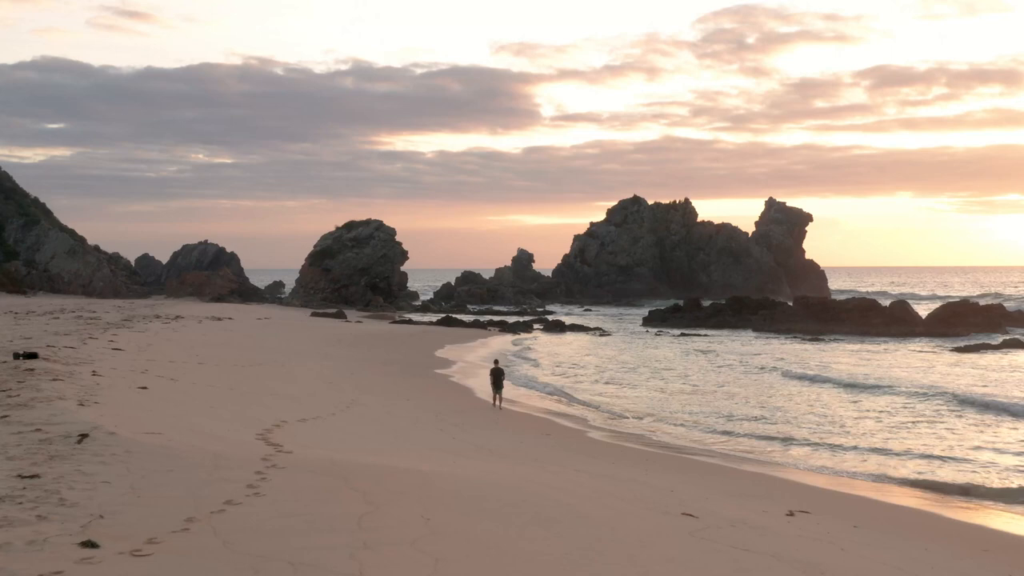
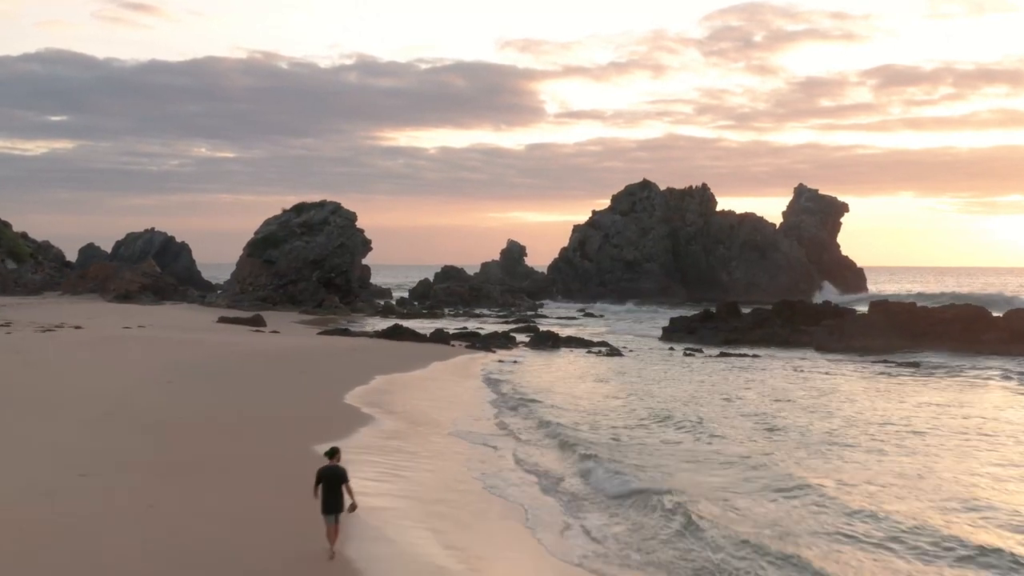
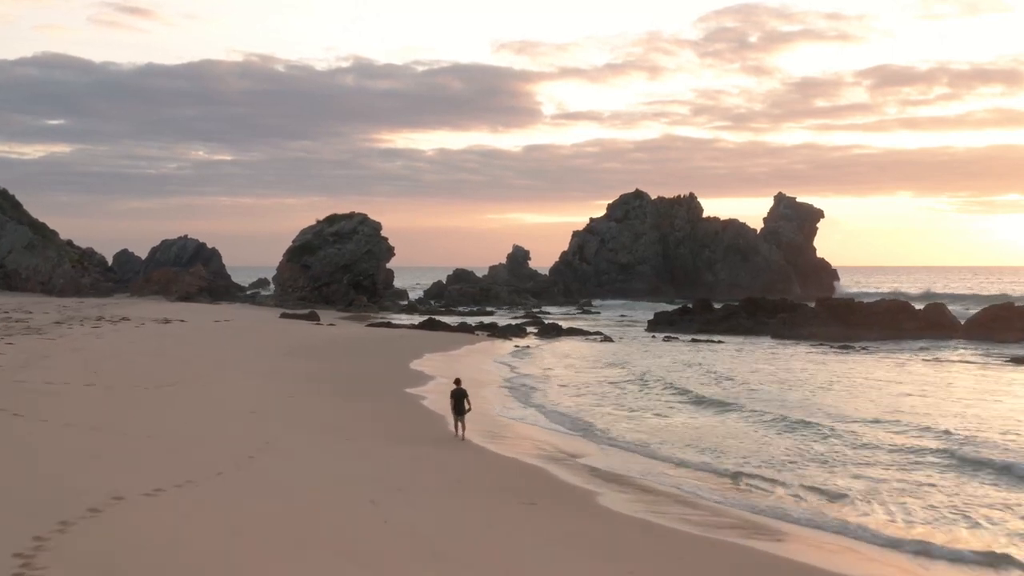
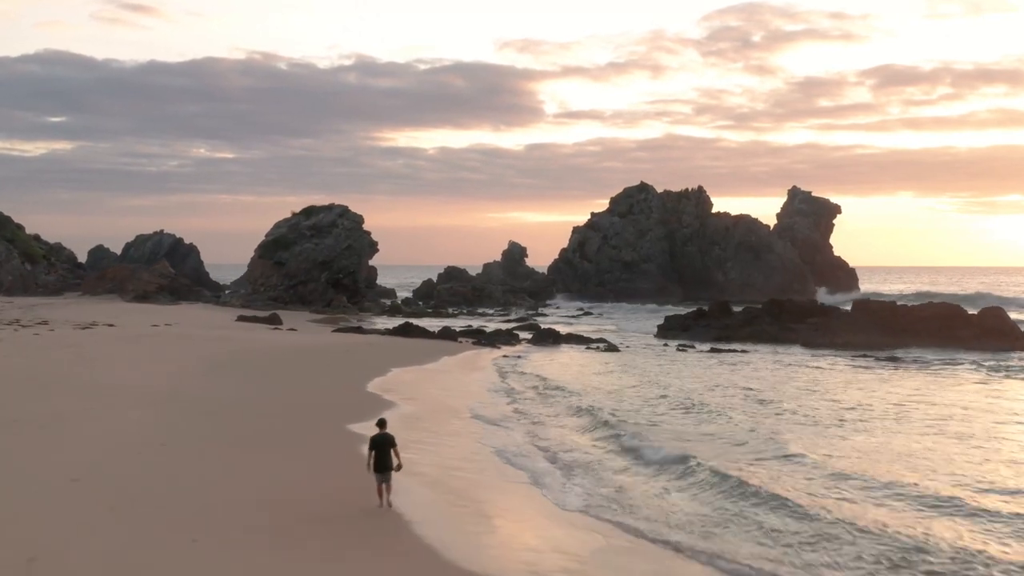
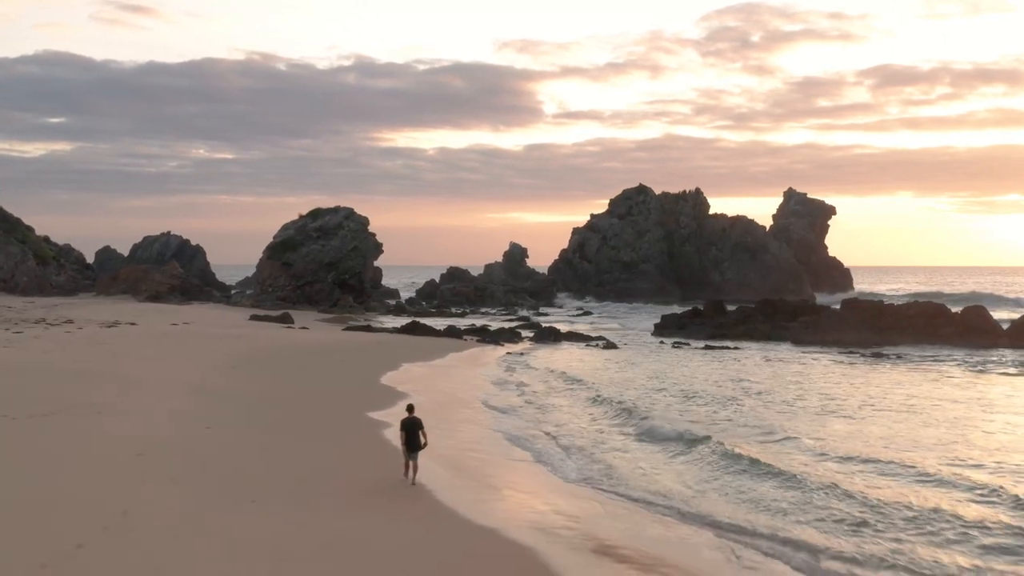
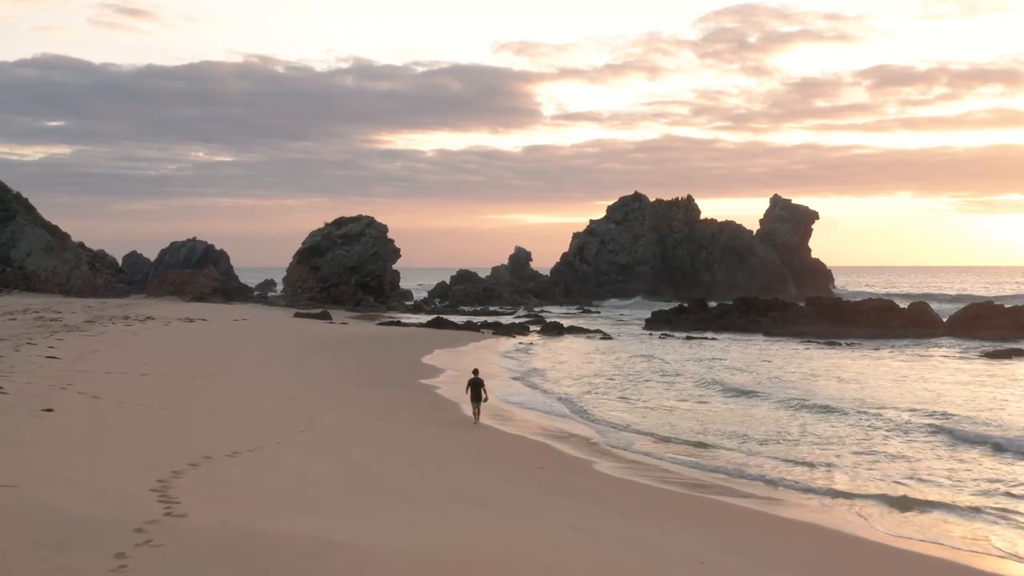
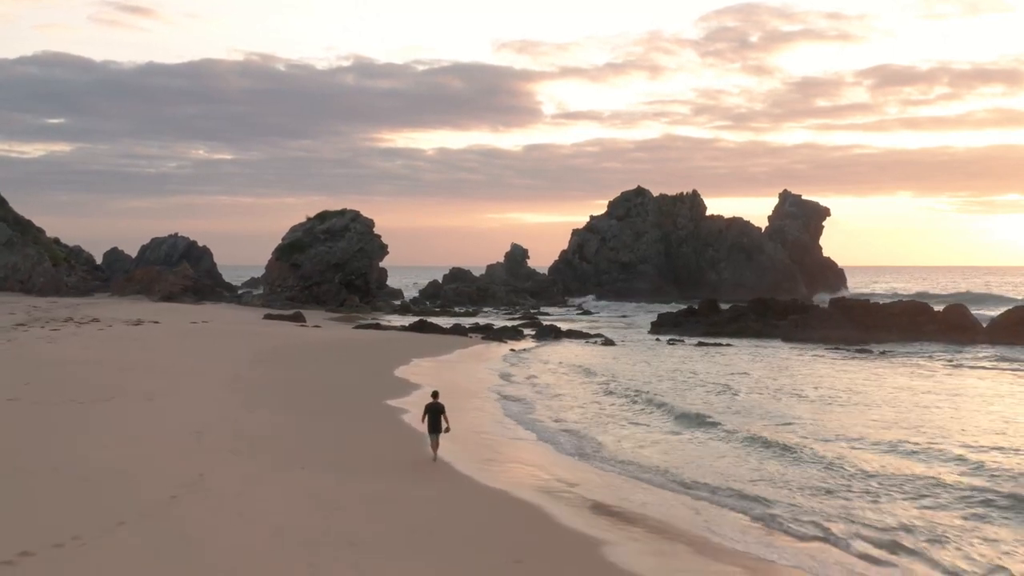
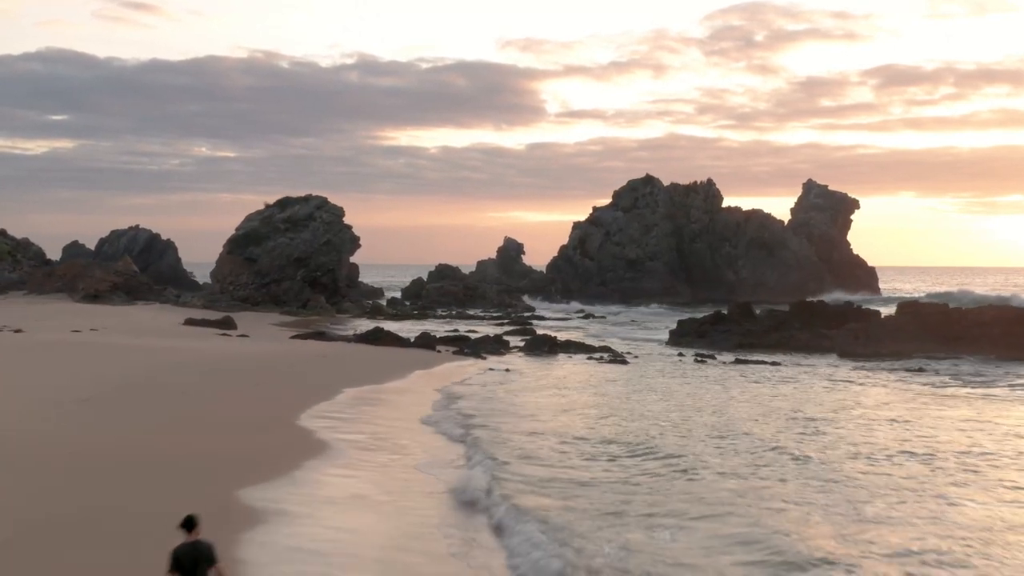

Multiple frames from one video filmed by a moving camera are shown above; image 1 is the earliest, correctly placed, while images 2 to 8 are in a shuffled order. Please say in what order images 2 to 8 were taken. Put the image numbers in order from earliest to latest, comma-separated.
6, 3, 7, 5, 4, 2, 8
